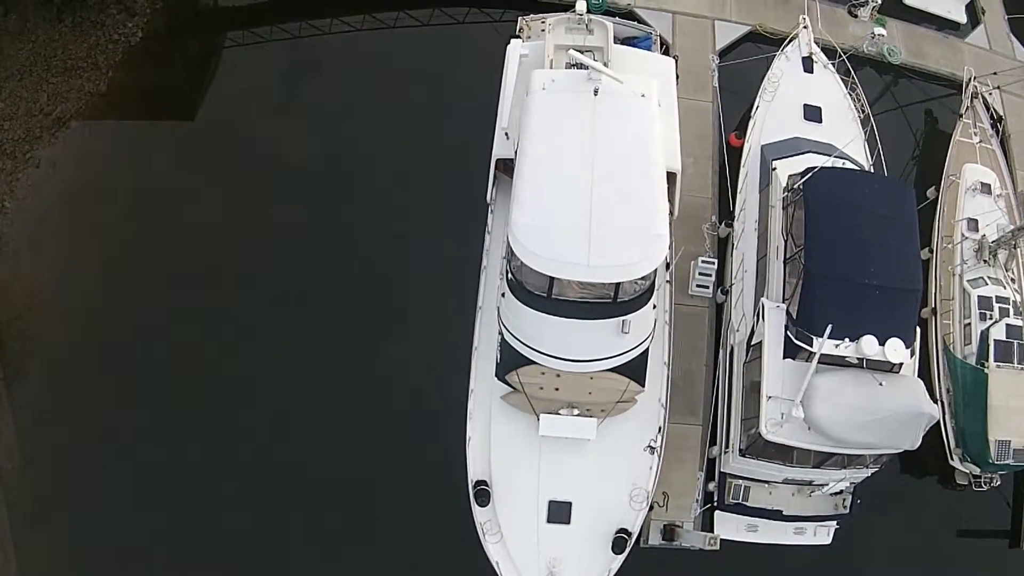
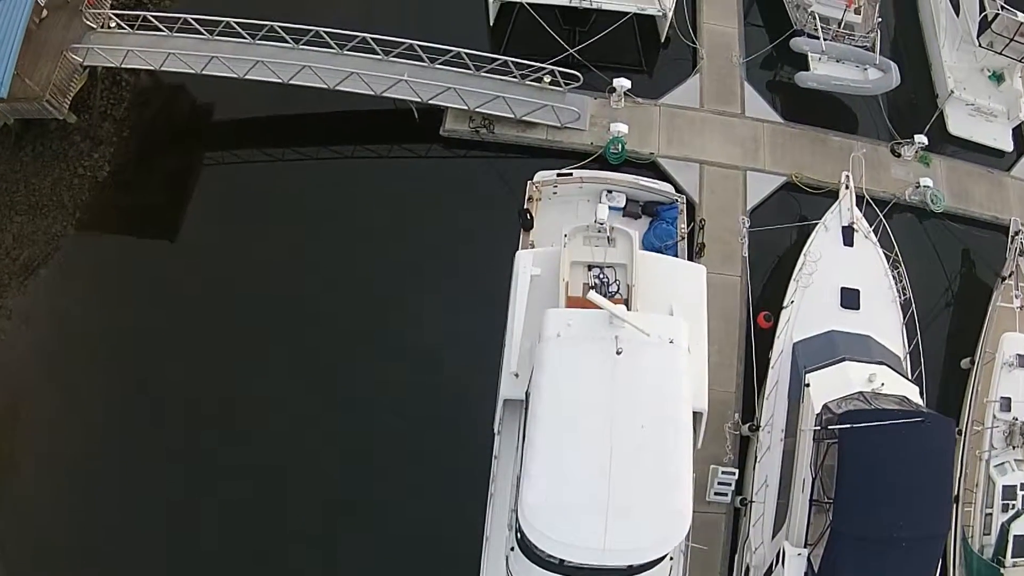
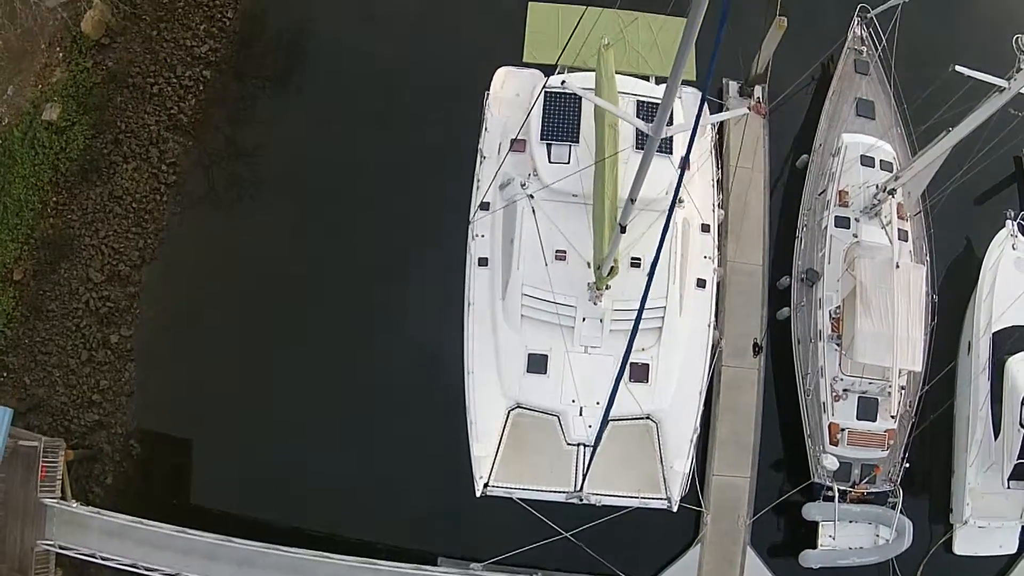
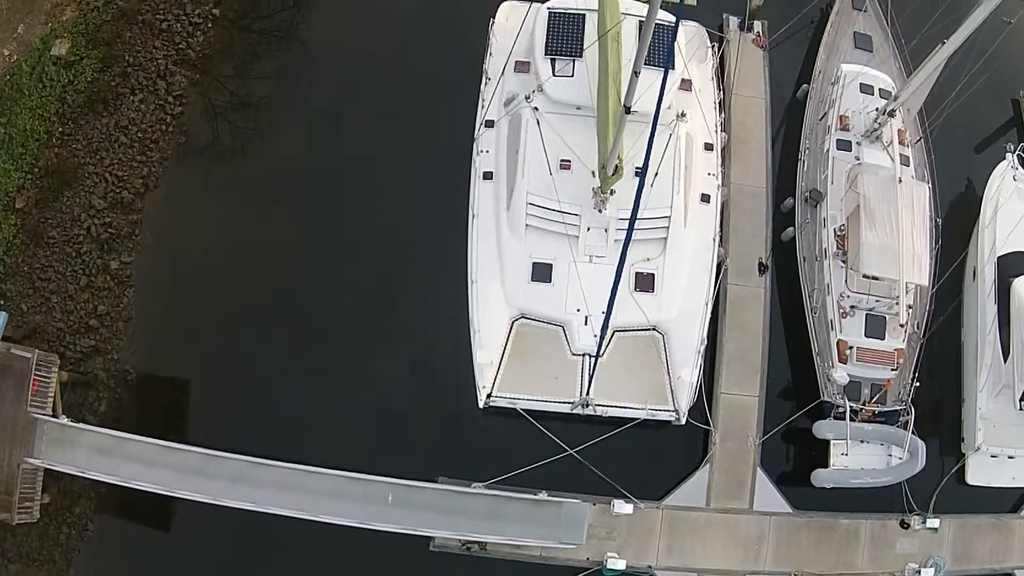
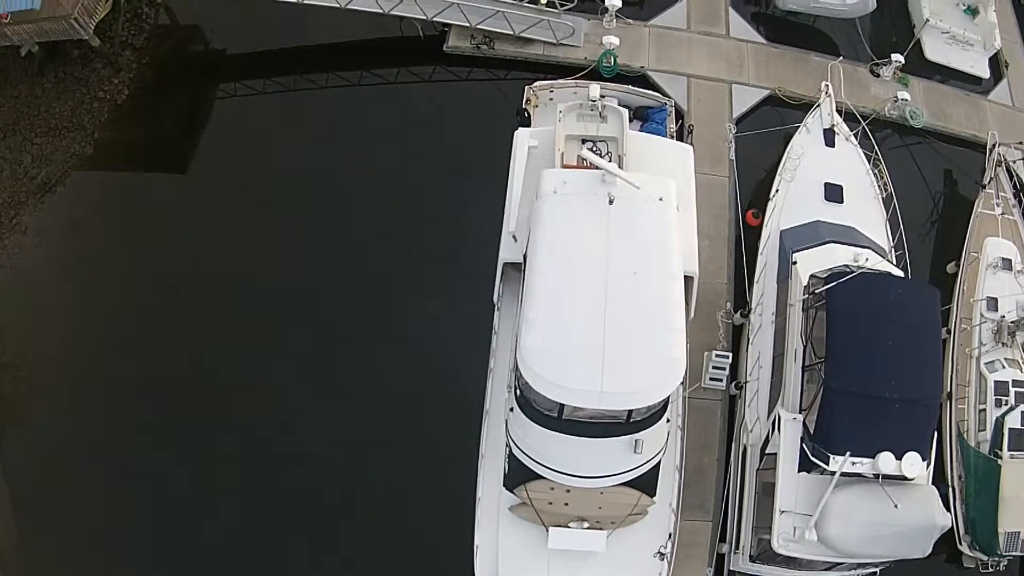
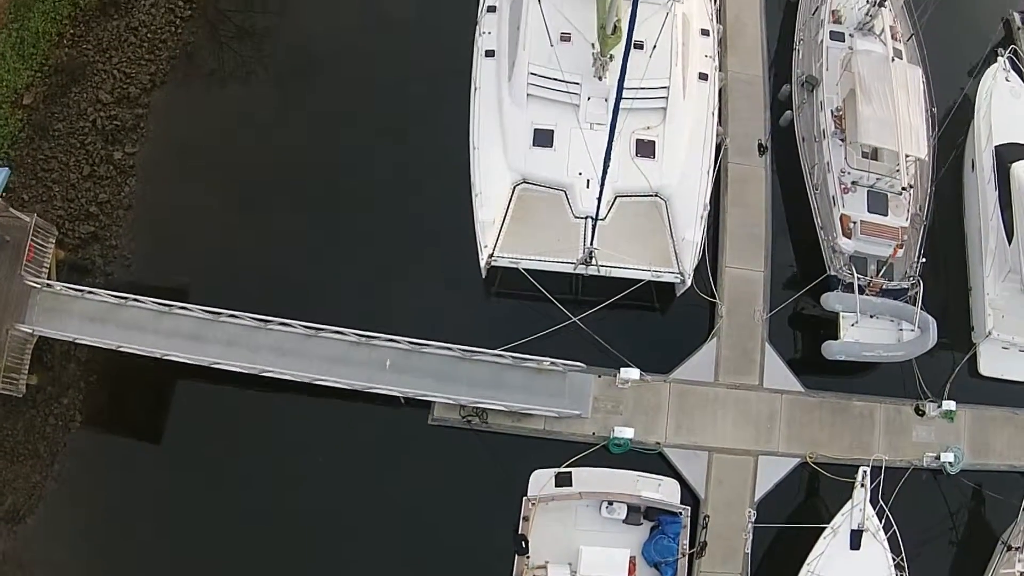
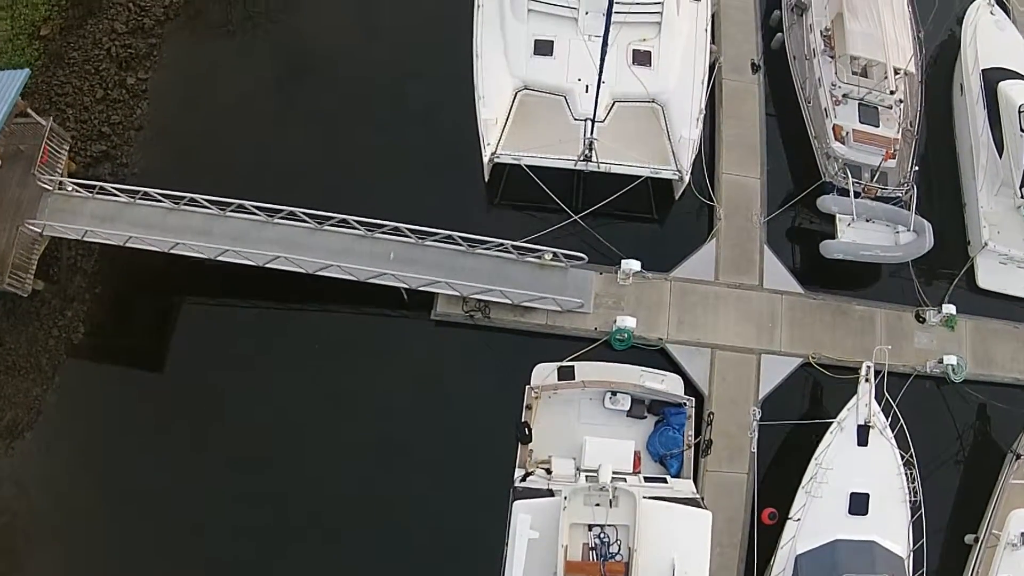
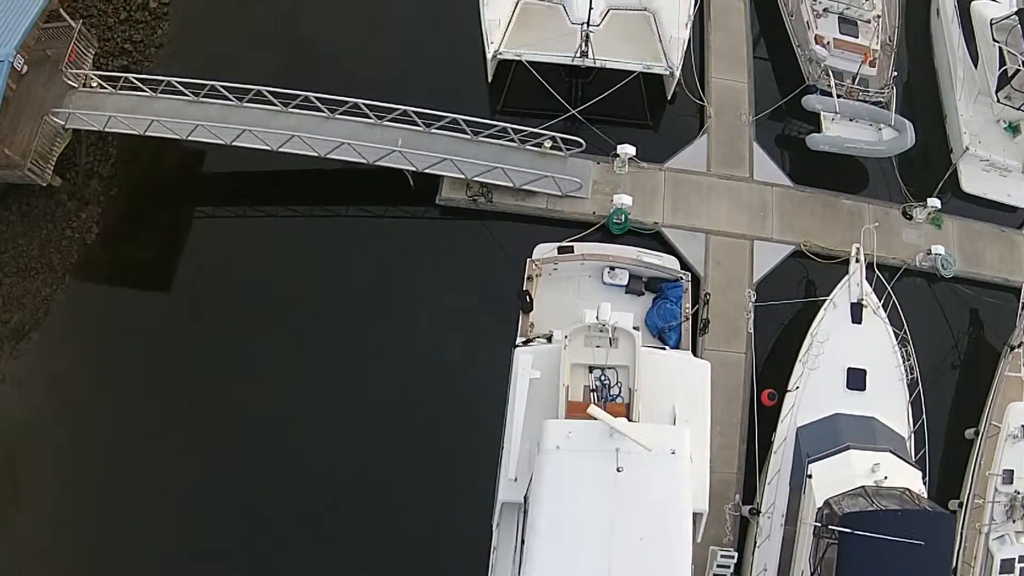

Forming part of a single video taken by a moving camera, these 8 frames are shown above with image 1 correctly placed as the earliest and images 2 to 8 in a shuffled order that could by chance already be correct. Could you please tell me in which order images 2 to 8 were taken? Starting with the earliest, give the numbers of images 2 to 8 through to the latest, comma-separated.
5, 2, 8, 7, 6, 4, 3
